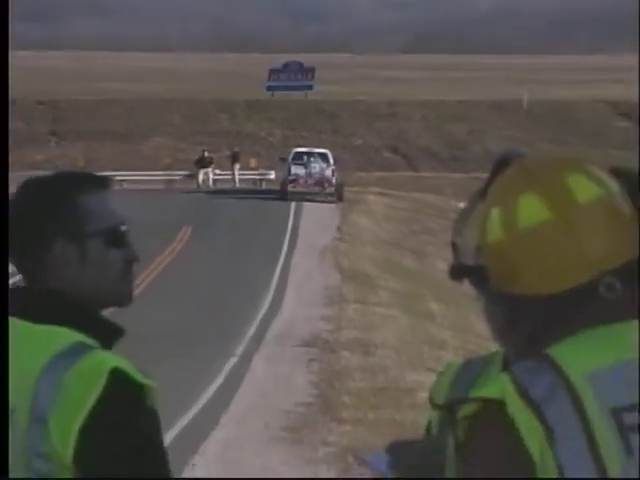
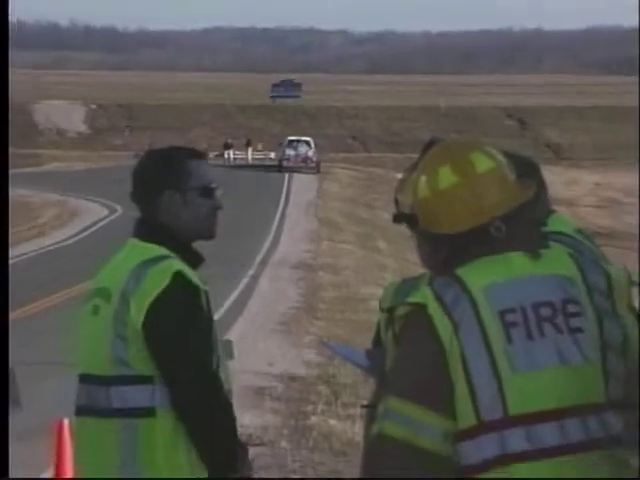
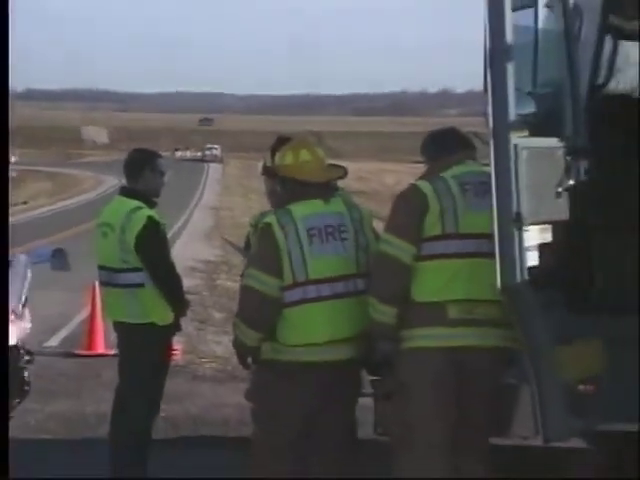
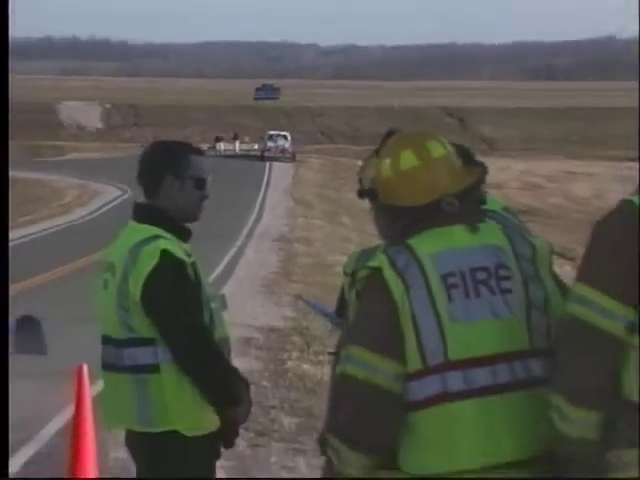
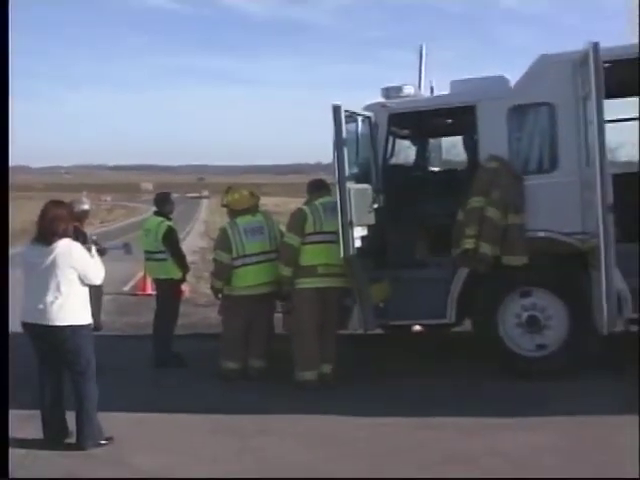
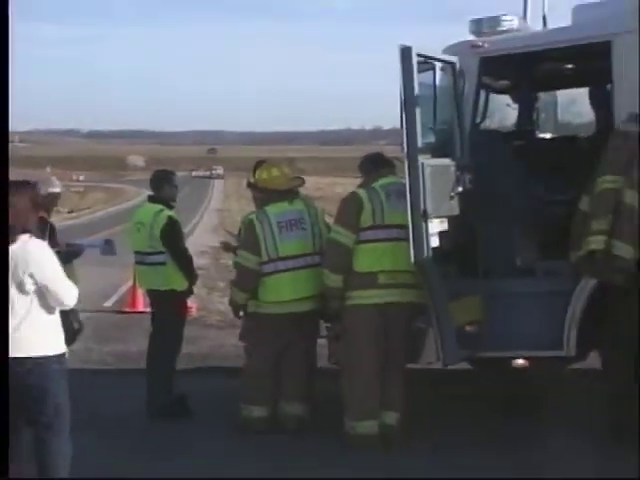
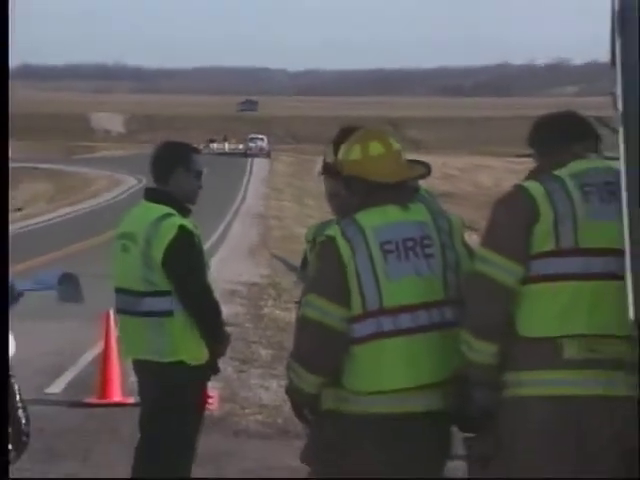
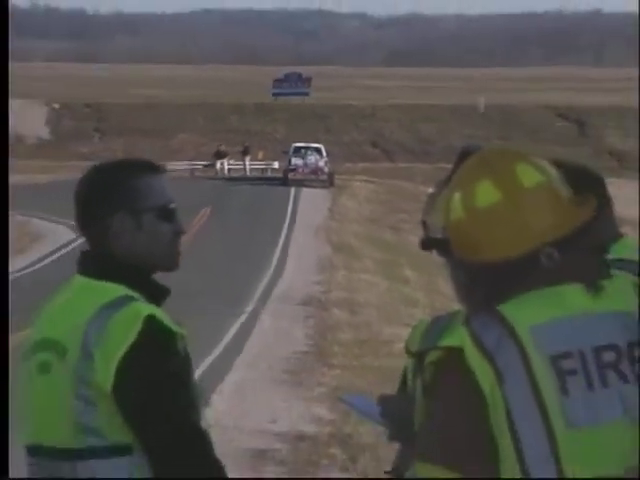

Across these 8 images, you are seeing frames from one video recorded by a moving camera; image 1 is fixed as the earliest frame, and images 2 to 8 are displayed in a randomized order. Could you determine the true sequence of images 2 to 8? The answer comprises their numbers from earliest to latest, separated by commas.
8, 2, 4, 7, 3, 6, 5
